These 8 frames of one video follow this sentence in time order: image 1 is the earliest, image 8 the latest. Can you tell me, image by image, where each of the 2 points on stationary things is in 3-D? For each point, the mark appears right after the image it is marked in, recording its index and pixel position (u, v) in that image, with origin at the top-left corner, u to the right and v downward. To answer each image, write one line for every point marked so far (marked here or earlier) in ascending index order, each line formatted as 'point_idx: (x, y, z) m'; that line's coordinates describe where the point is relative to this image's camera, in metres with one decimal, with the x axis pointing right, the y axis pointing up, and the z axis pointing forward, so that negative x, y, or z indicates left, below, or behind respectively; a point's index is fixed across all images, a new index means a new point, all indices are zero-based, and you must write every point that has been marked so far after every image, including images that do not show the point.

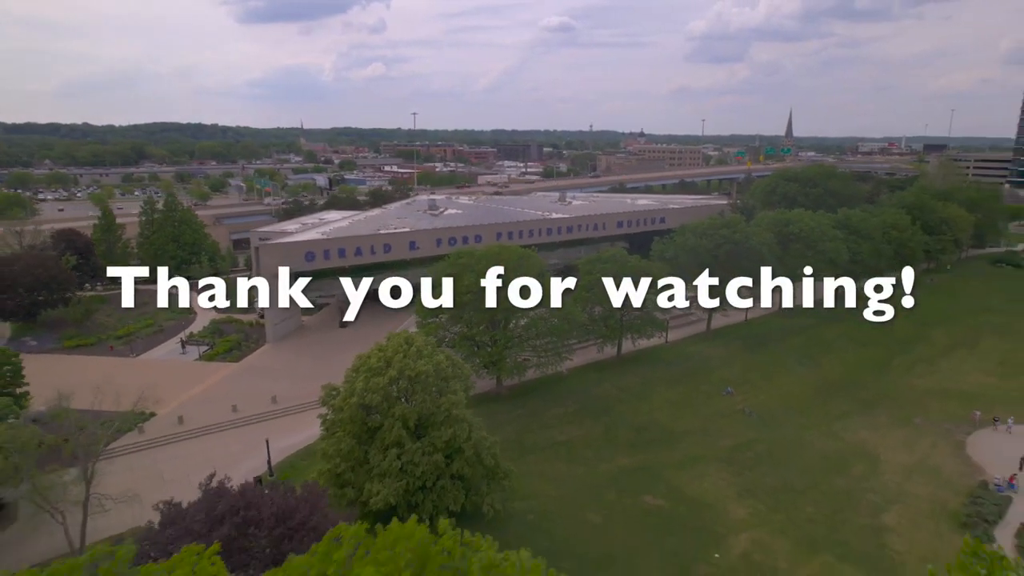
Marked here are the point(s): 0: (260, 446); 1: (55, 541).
0: (-7.7, -4.9, +19.4) m
1: (-10.6, -5.9, +15.6) m
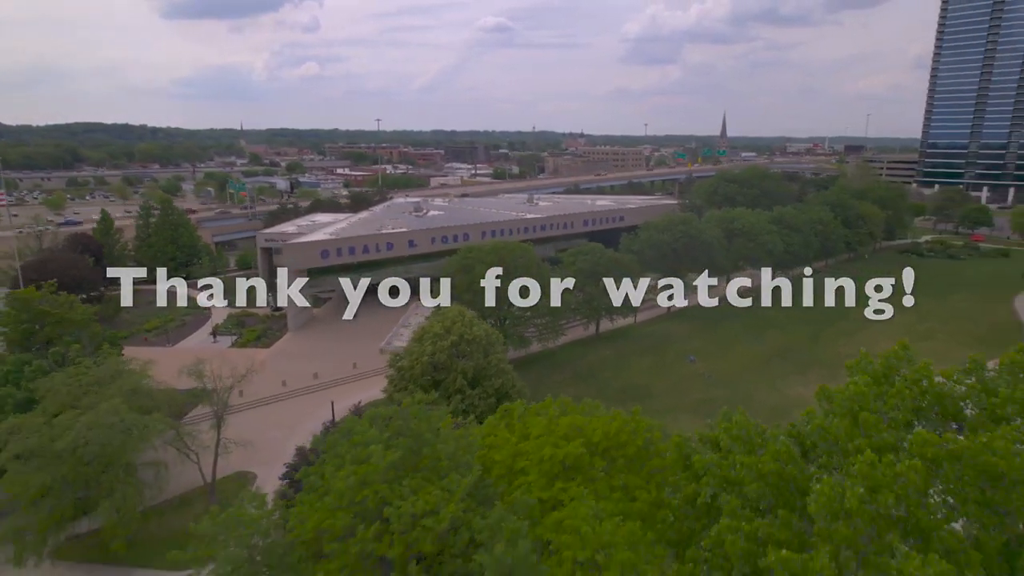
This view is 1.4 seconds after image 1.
0: (-6.9, -4.6, +23.7) m
1: (-9.5, -5.6, +19.7) m
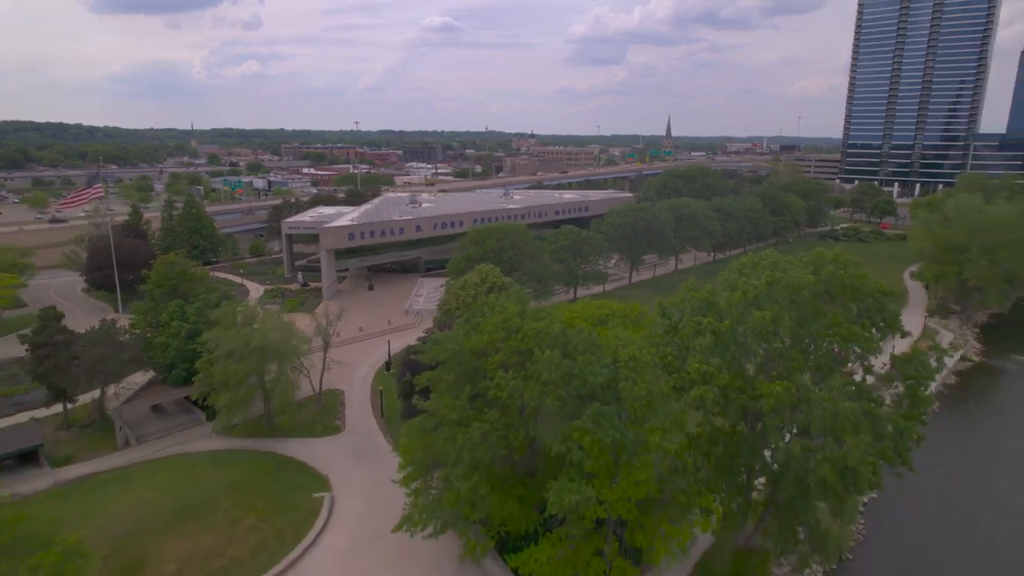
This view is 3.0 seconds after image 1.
0: (-6.3, -3.0, +31.5) m
1: (-8.6, -4.1, +27.3) m
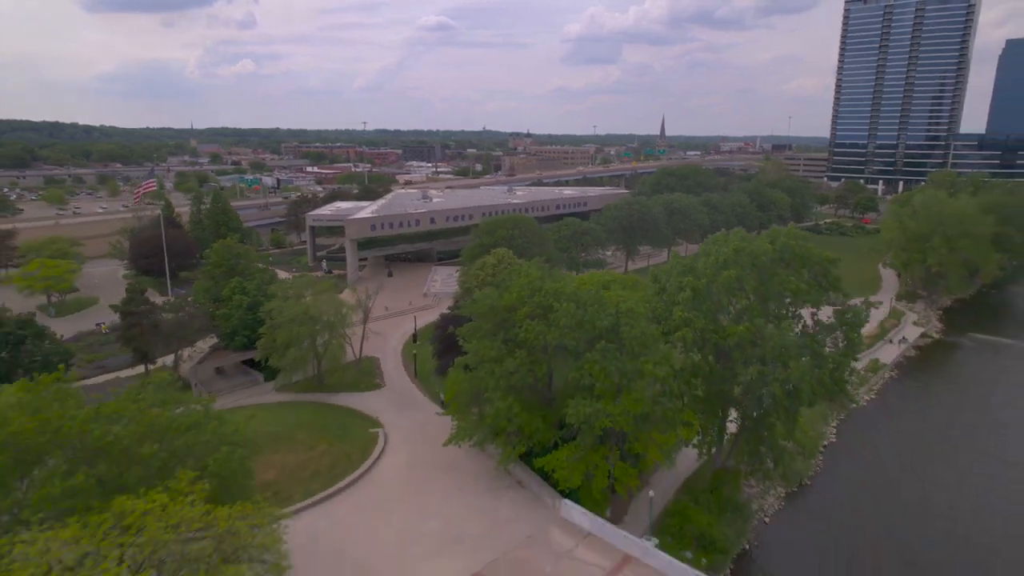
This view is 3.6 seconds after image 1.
0: (-5.7, -2.1, +35.8) m
1: (-7.9, -3.1, +31.6) m
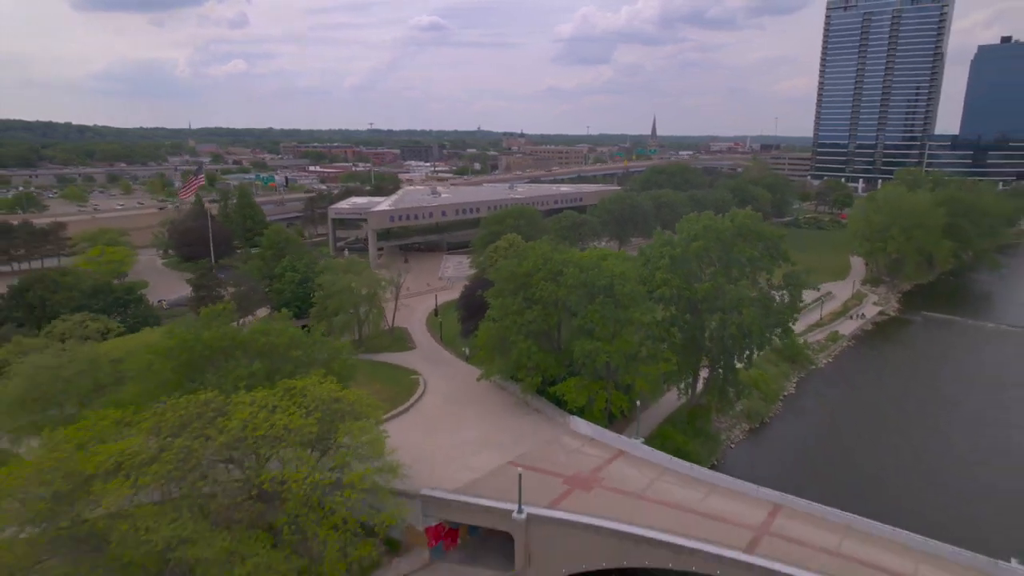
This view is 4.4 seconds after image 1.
0: (-5.2, -0.9, +41.2) m
1: (-7.4, -2.0, +37.0) m
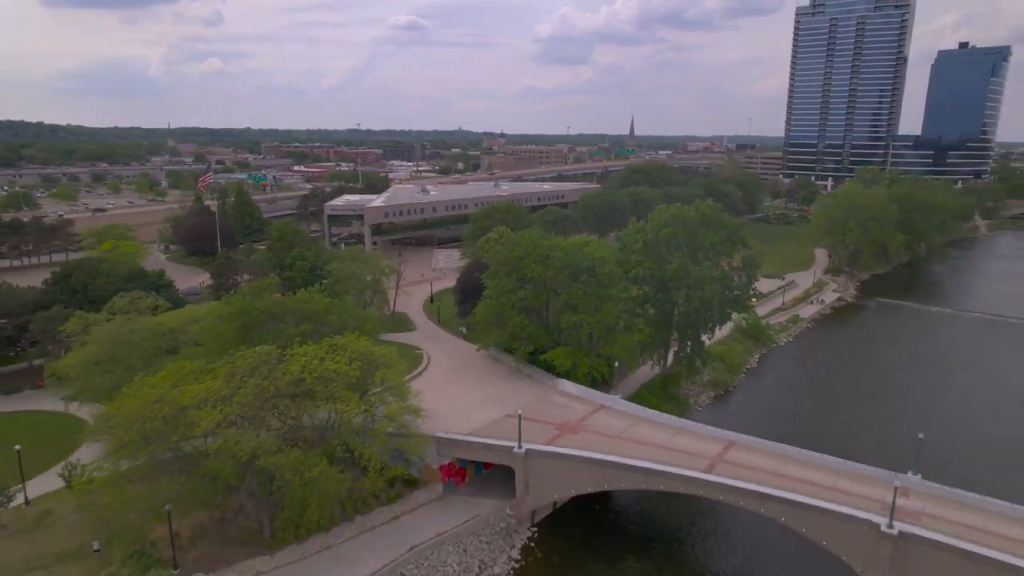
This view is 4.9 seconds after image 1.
0: (-5.9, -0.2, +44.7) m
1: (-7.9, -1.2, +40.4) m
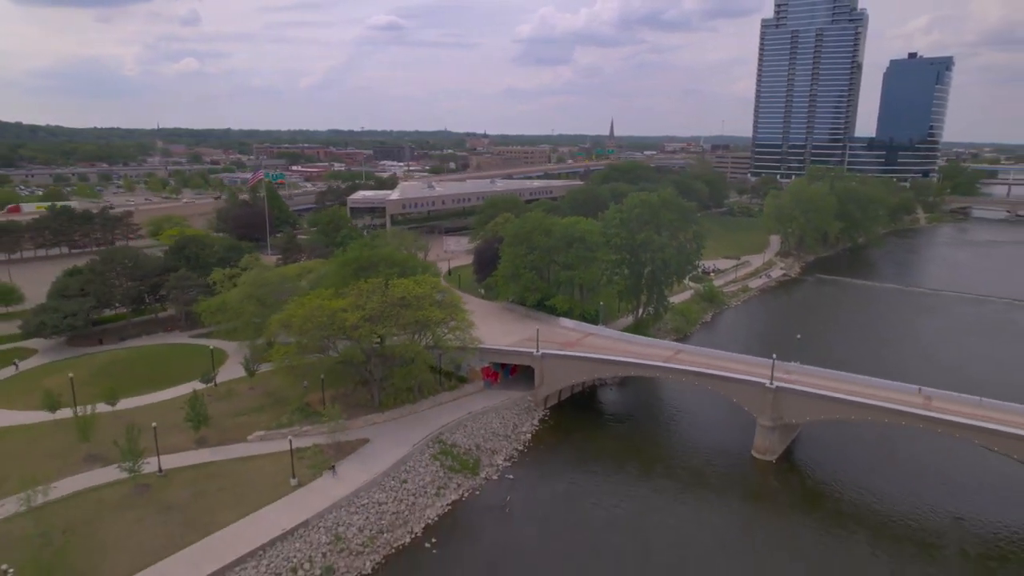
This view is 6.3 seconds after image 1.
0: (-5.6, +1.8, +54.6) m
1: (-7.5, +0.7, +50.2) m
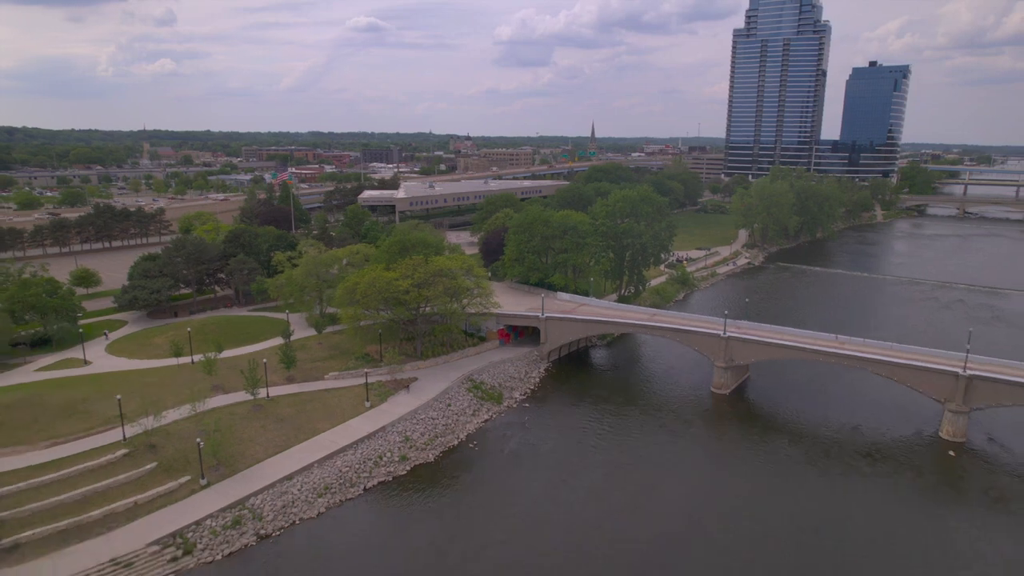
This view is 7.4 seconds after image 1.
0: (-5.7, +3.1, +62.4) m
1: (-7.5, +2.0, +57.9) m
